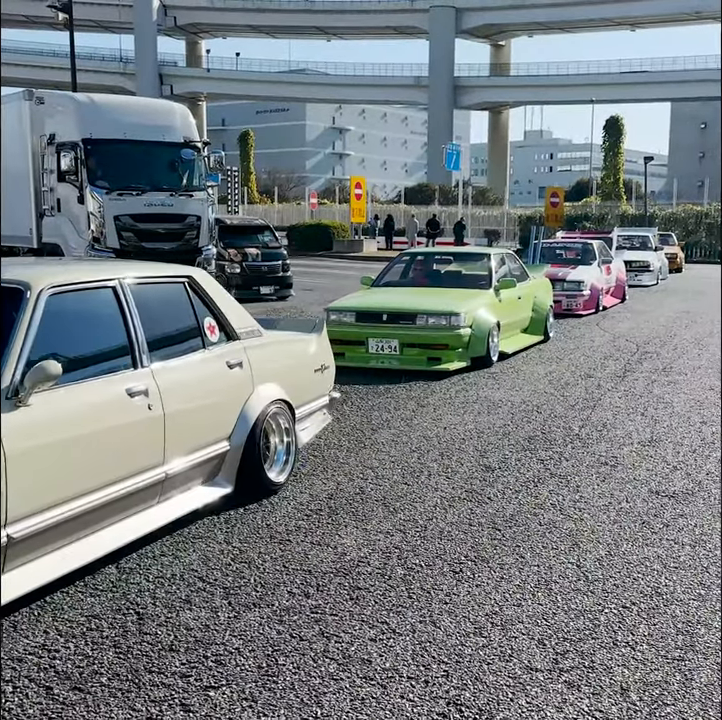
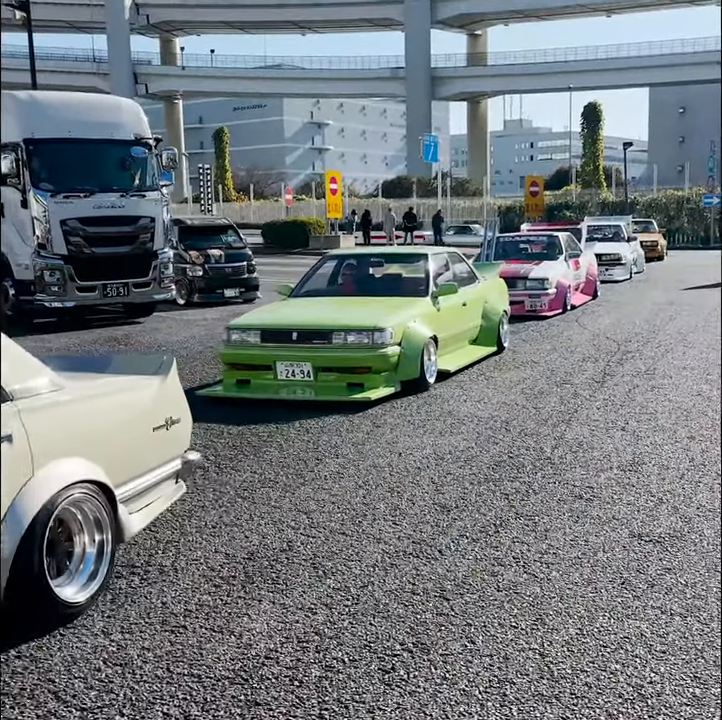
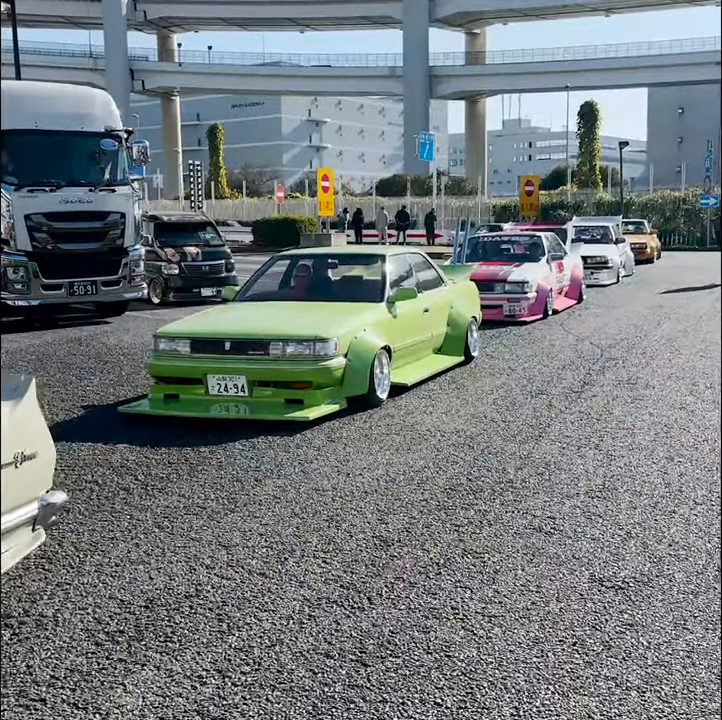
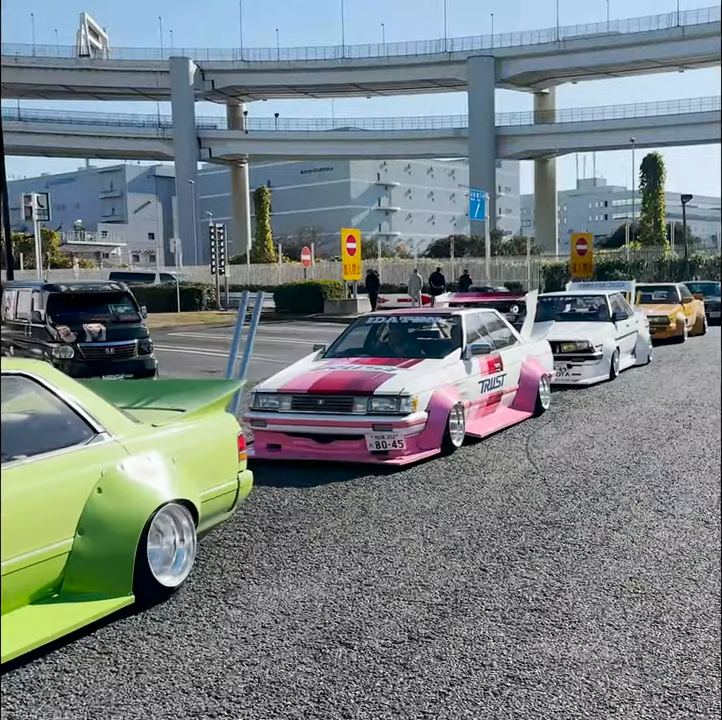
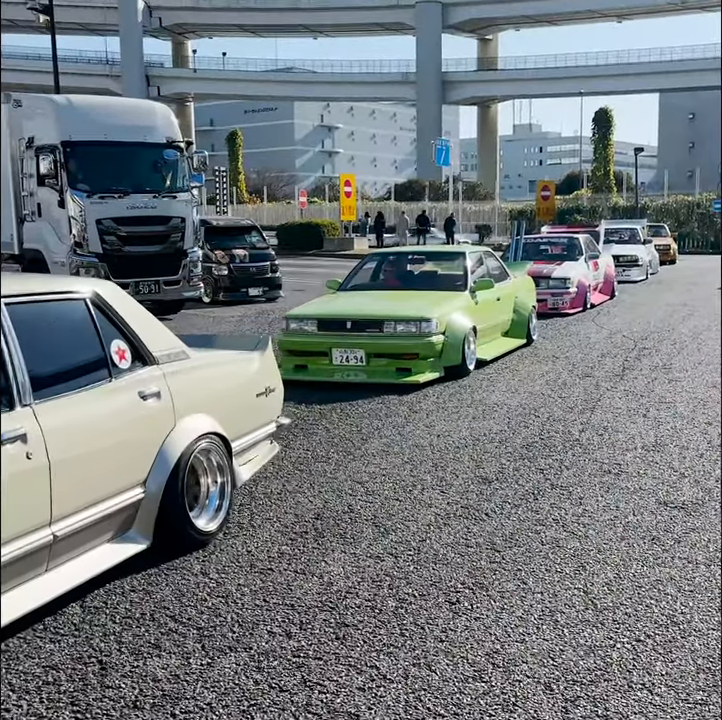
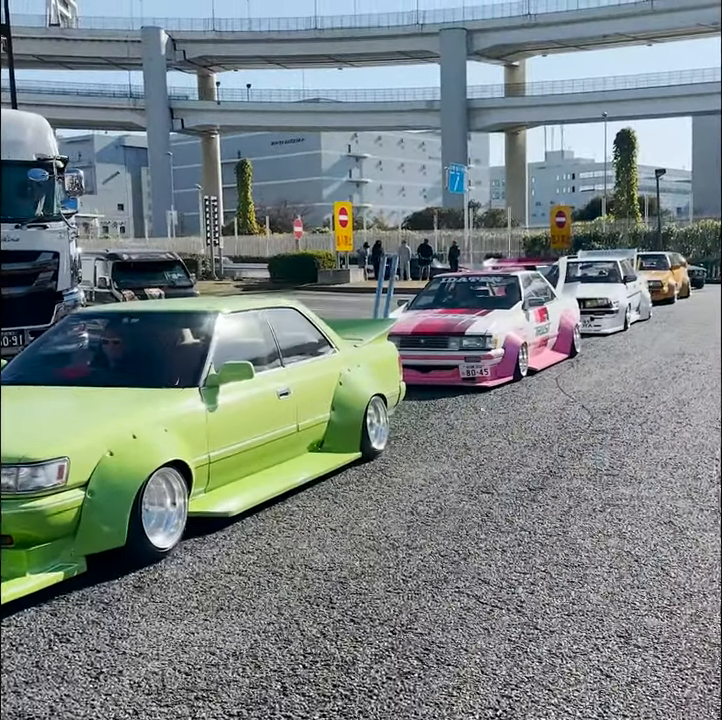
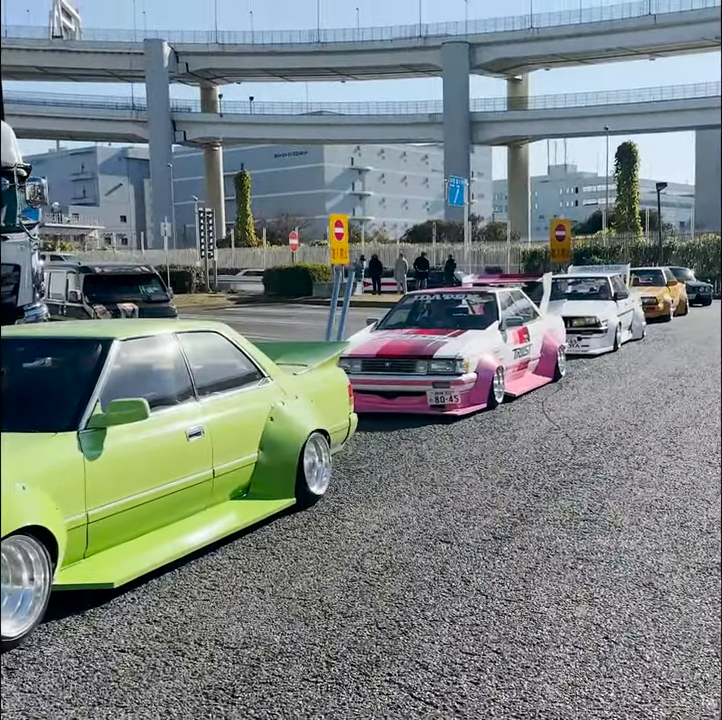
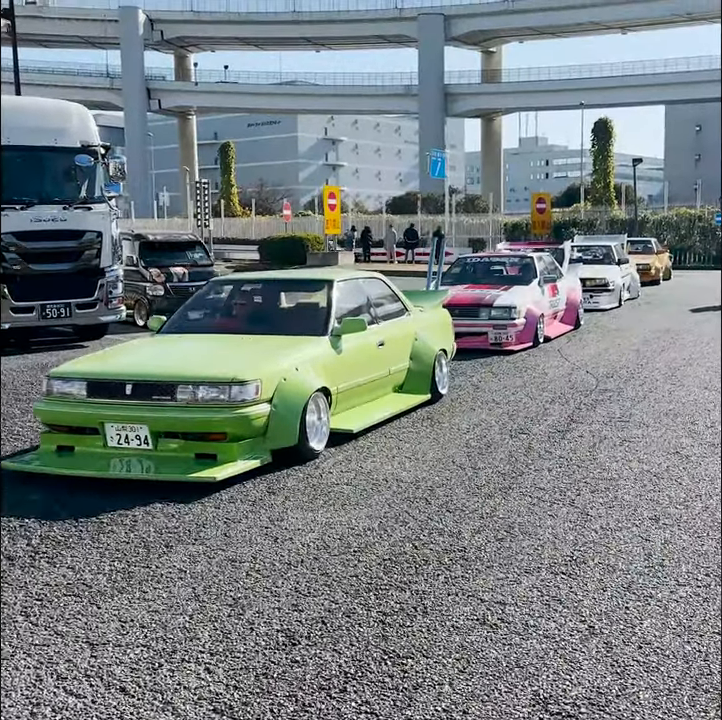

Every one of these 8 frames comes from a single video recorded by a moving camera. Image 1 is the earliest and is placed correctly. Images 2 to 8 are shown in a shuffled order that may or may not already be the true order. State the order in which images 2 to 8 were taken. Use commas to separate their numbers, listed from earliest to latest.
5, 2, 3, 8, 6, 7, 4
